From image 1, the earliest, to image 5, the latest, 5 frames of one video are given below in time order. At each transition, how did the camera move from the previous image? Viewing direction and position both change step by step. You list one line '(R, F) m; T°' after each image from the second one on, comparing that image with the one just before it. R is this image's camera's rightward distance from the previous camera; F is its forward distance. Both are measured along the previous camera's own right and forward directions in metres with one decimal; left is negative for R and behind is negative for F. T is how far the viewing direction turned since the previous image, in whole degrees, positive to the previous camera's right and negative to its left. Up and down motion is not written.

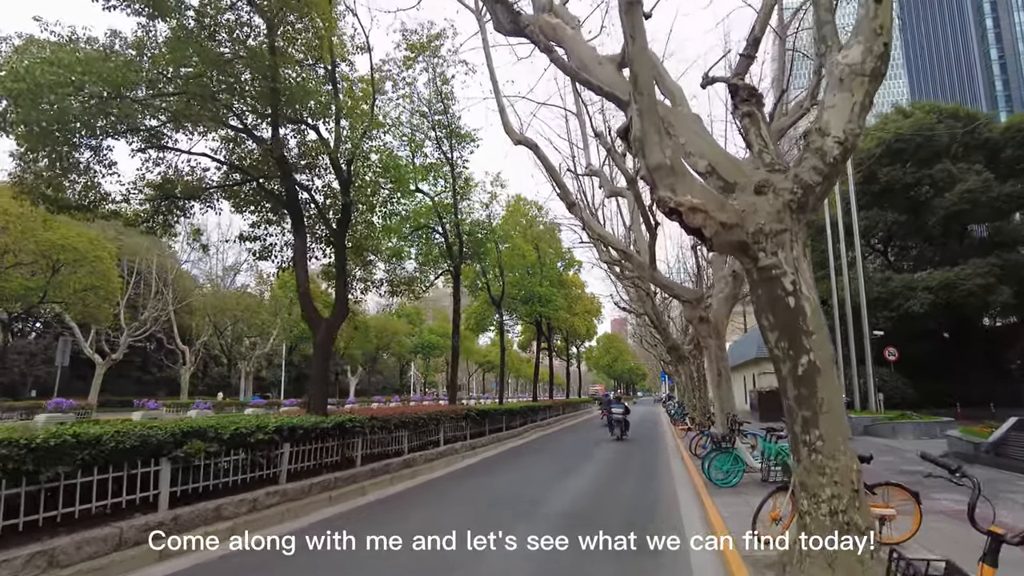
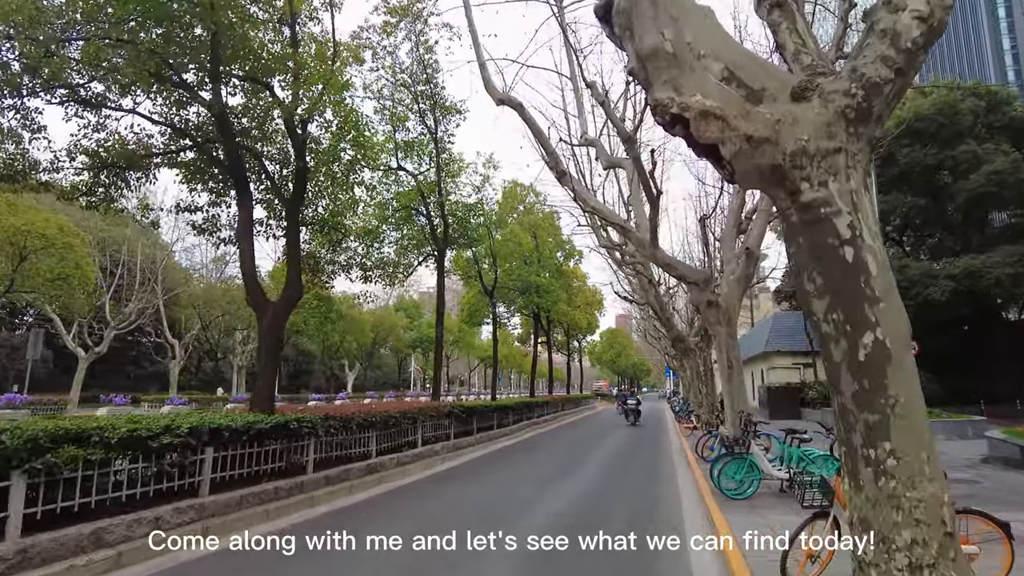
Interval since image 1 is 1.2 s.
(+0.4, +1.5) m; 0°
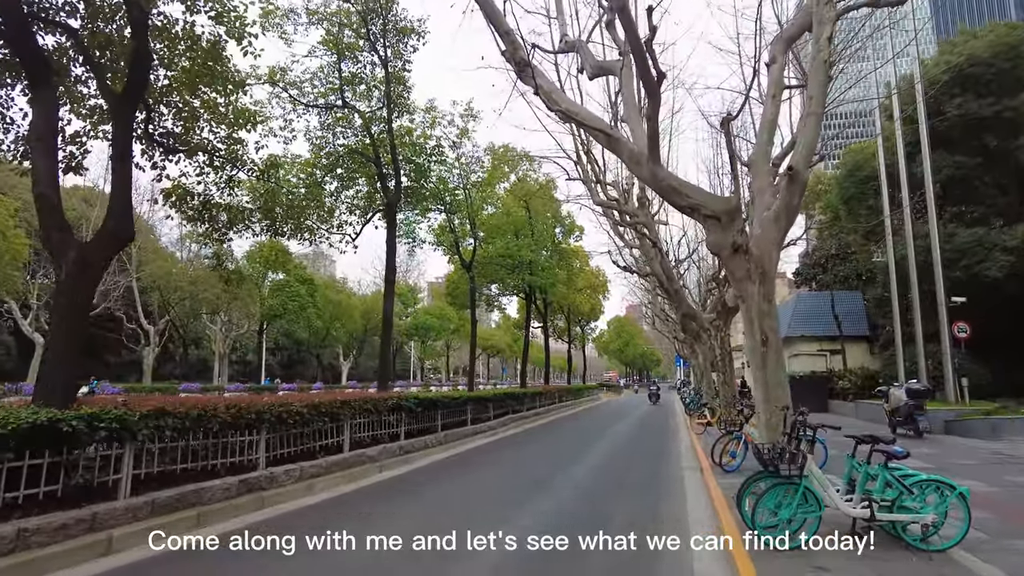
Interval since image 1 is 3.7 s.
(+0.8, +3.3) m; -1°
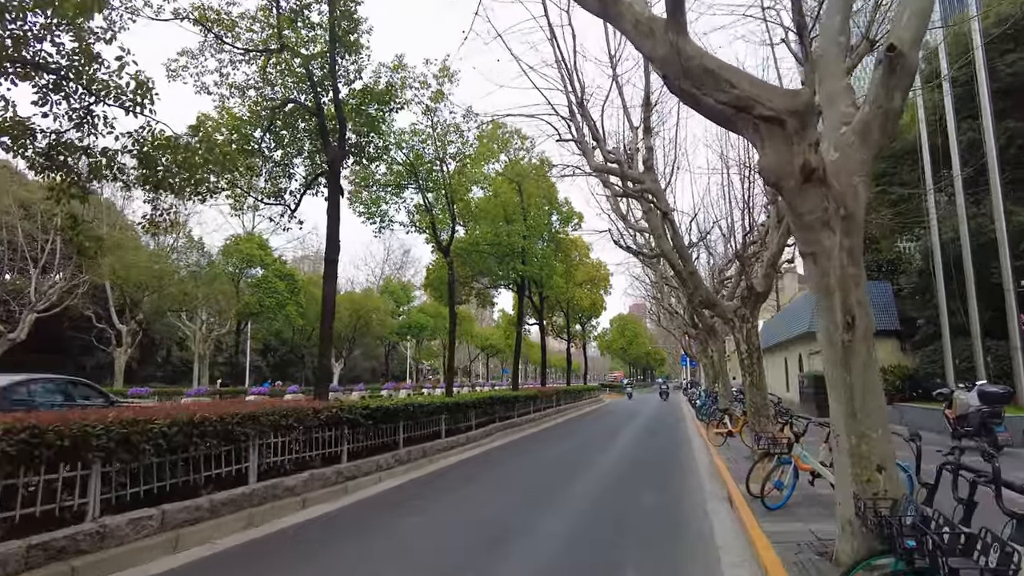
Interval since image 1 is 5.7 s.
(+0.4, +2.7) m; 0°
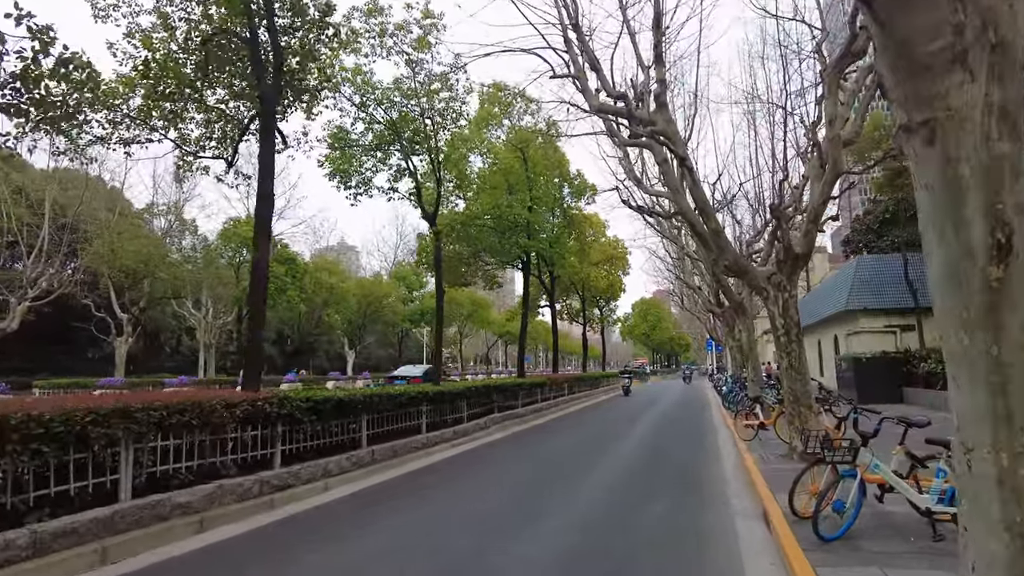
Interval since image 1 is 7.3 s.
(+0.6, +2.1) m; -2°
